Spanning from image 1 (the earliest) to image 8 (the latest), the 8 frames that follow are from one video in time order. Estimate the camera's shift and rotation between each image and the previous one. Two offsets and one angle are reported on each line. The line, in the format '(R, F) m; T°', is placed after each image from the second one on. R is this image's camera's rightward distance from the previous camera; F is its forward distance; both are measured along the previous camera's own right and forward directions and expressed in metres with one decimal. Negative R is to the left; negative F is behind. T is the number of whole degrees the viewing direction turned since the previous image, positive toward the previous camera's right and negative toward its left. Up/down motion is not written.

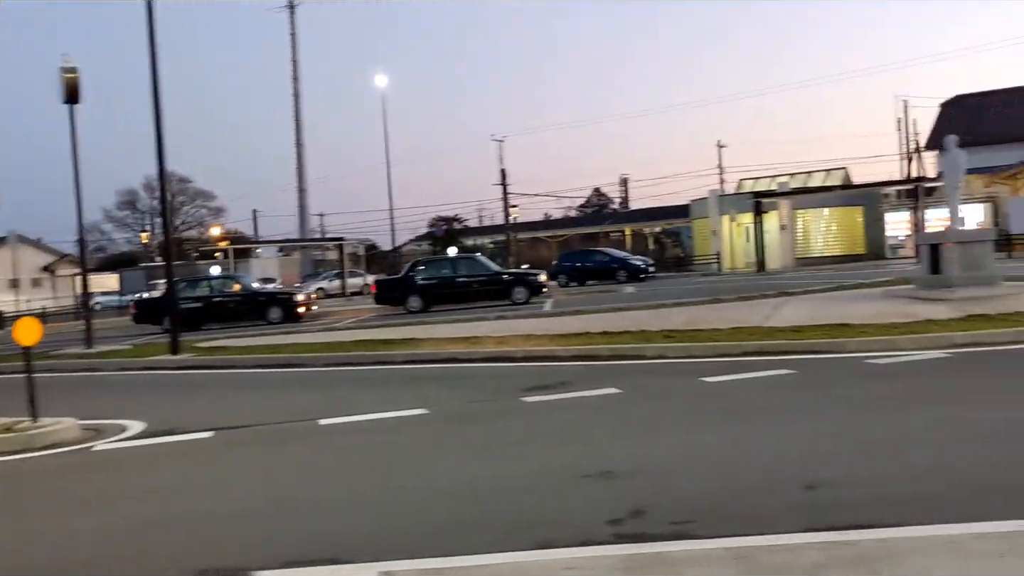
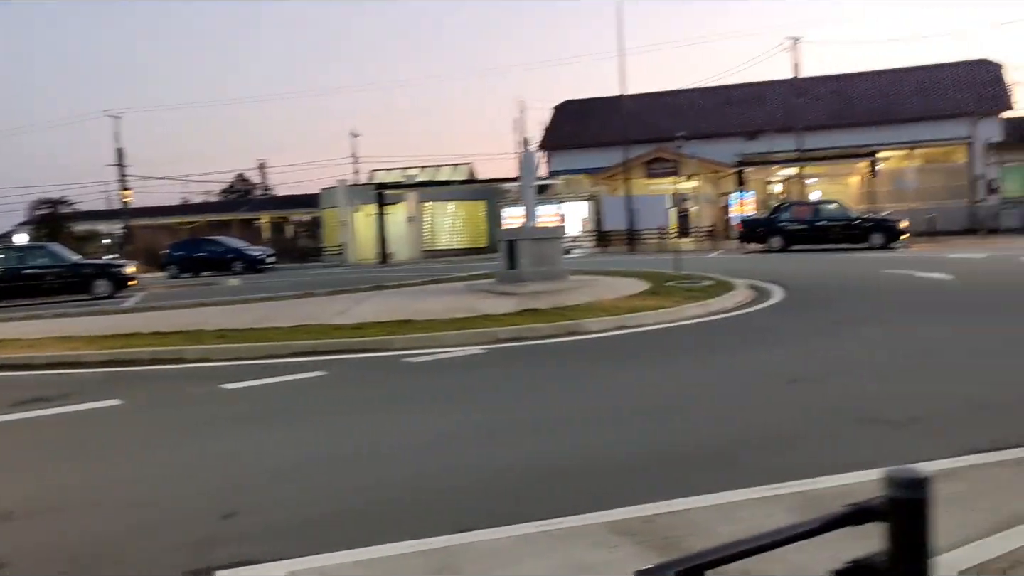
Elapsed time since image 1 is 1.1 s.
(+3.1, -0.5) m; -4°
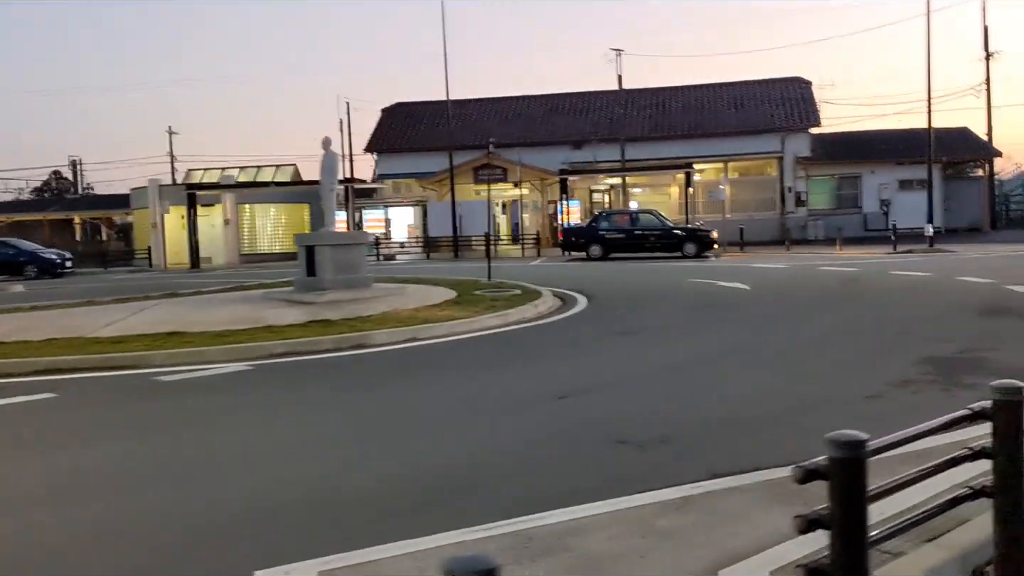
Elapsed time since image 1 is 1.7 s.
(+0.7, +0.5) m; +9°
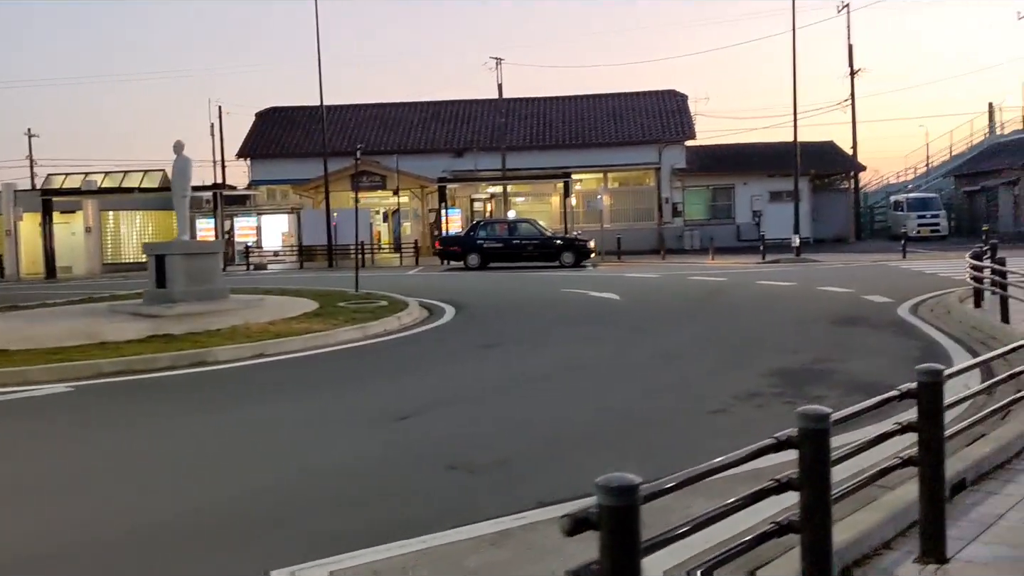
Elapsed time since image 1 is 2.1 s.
(+0.4, +0.4) m; +6°
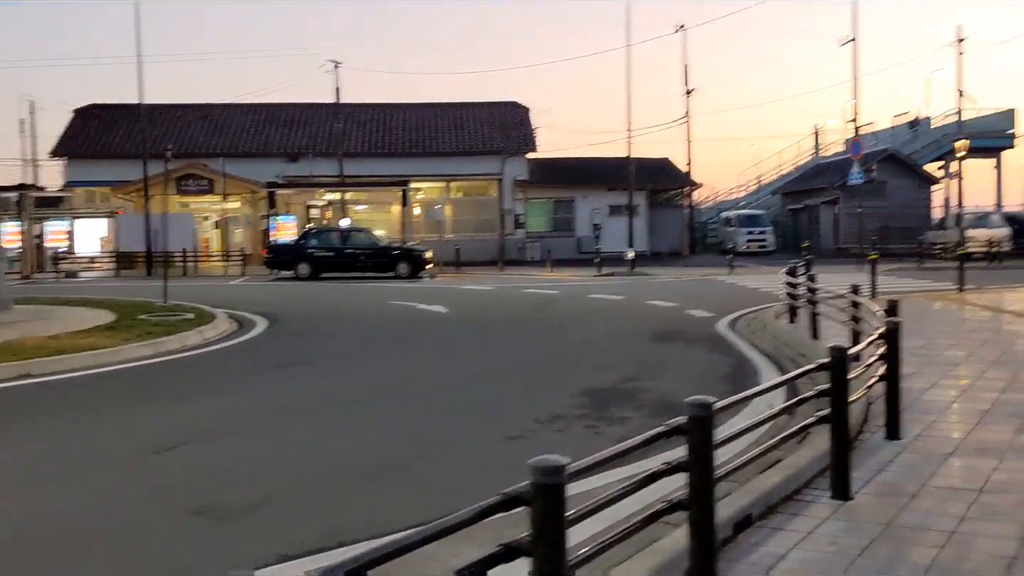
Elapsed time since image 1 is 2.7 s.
(+0.5, +0.6) m; +9°
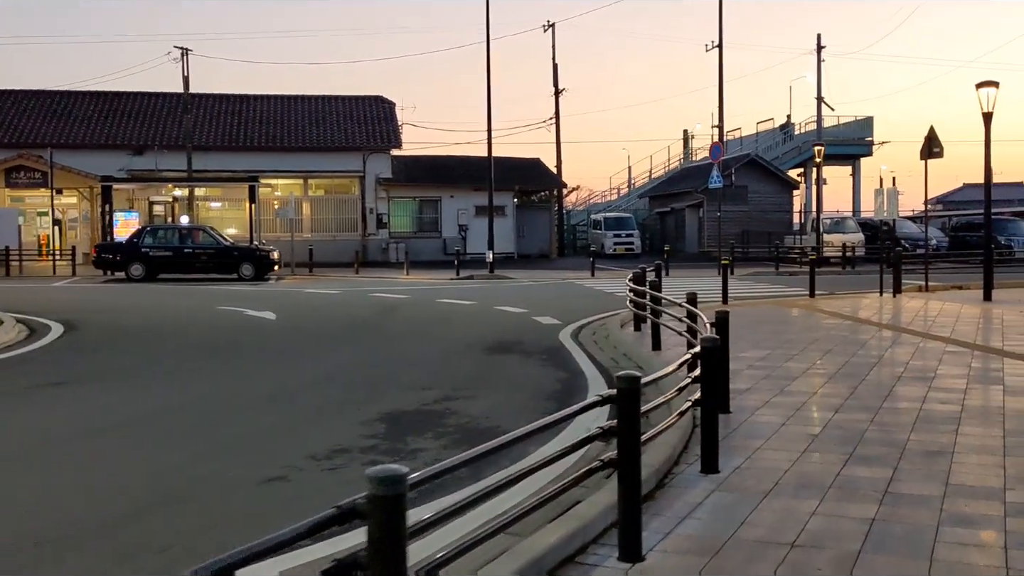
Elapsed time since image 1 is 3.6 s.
(+0.7, +1.0) m; +7°
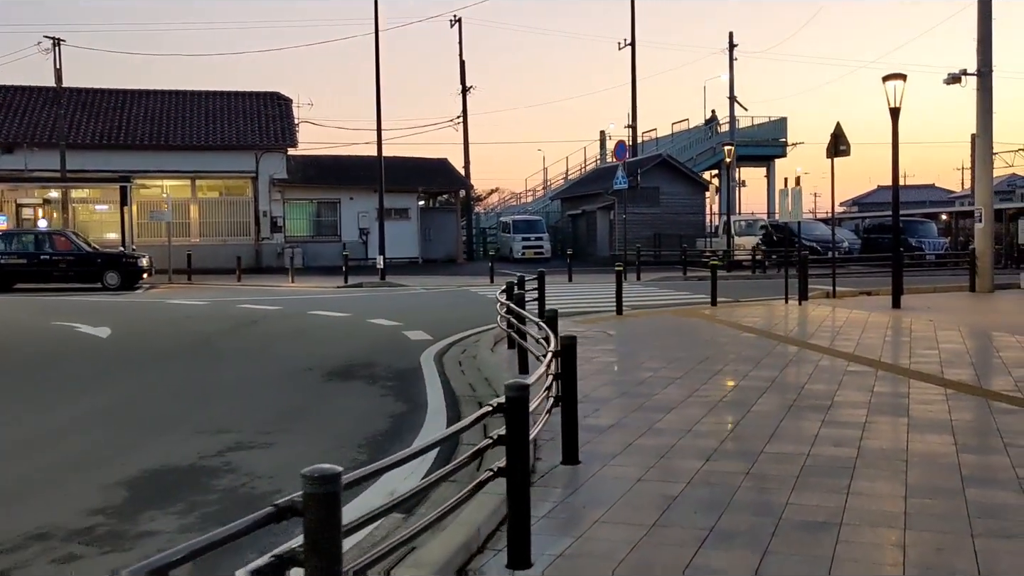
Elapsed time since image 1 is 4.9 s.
(+0.9, +1.6) m; +4°
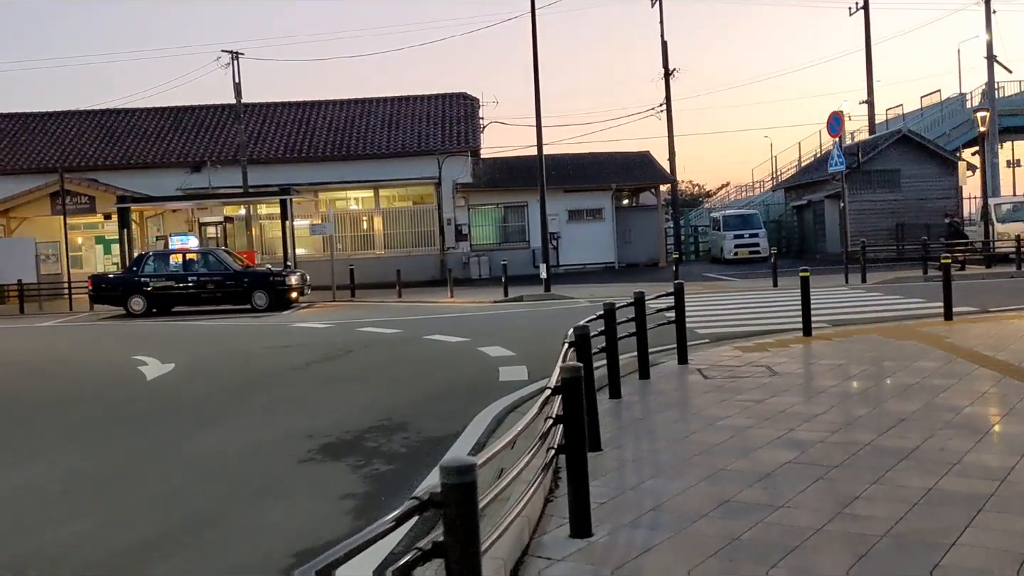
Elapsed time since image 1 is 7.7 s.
(+1.3, +3.6) m; -14°
